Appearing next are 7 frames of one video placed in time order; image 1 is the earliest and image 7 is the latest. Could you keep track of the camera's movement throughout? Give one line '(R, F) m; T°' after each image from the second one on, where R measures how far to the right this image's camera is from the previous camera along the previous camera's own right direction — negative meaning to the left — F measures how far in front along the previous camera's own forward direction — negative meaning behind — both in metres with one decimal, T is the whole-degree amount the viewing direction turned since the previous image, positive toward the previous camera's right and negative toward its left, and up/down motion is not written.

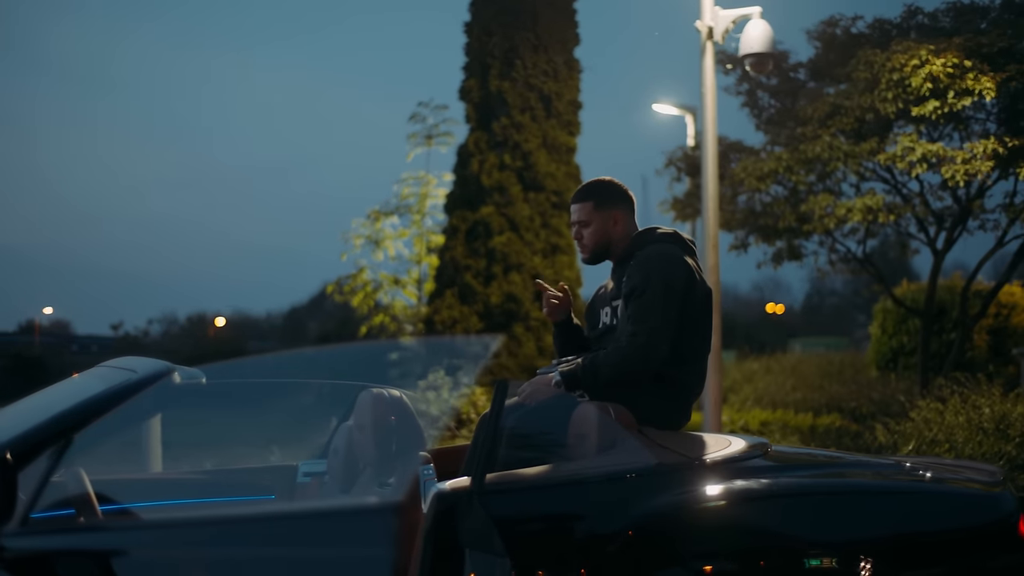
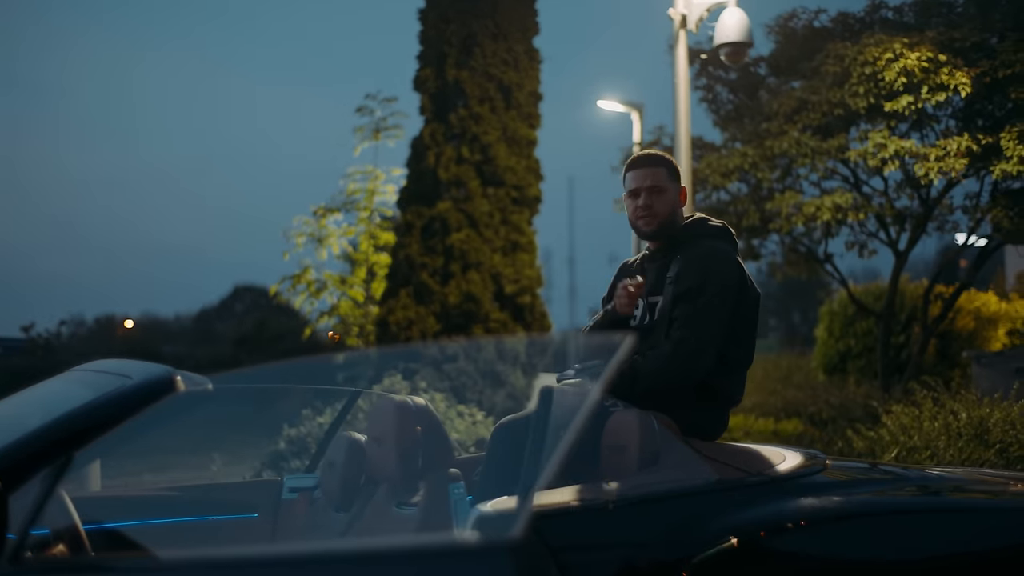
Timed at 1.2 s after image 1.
(-0.4, +0.5) m; +4°
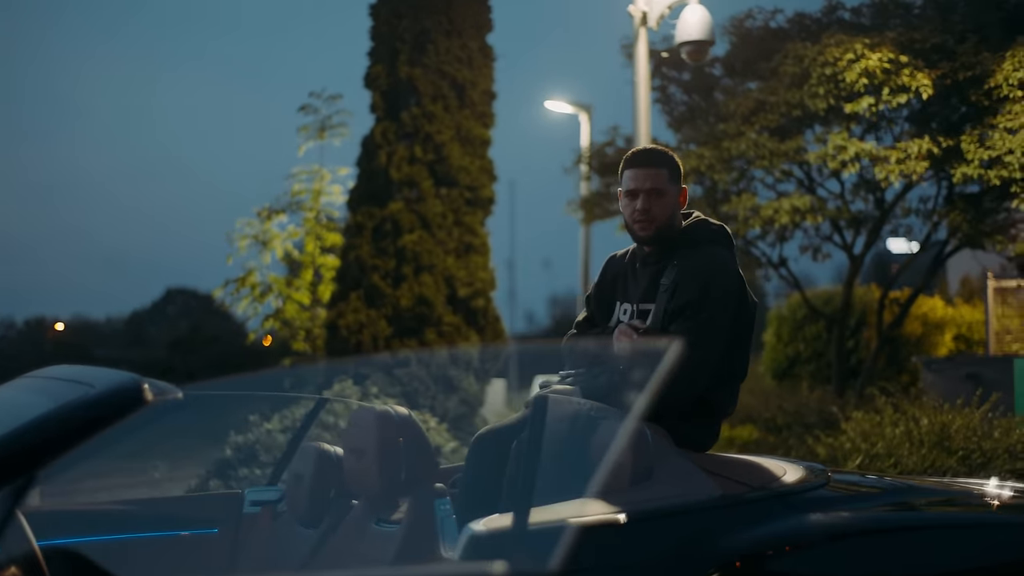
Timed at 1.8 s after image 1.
(-0.1, +0.3) m; +3°
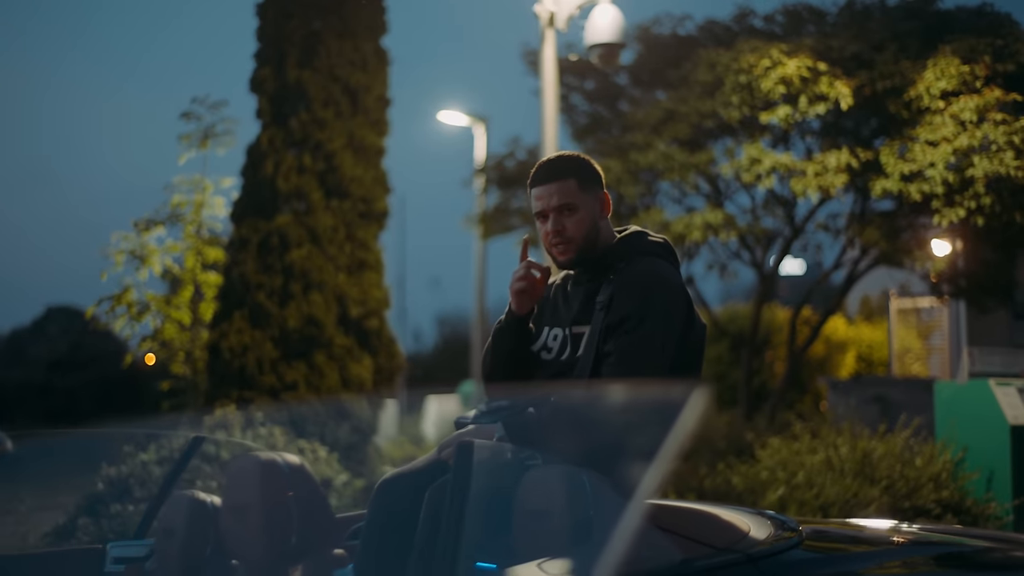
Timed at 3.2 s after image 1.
(-0.1, +0.6) m; +5°
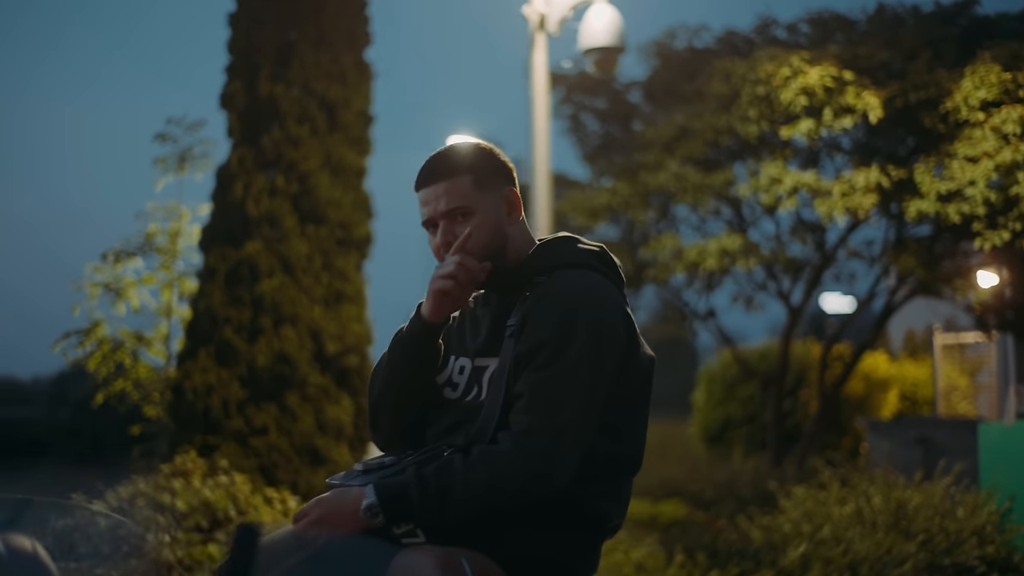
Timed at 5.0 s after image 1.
(+0.4, +0.8) m; -2°
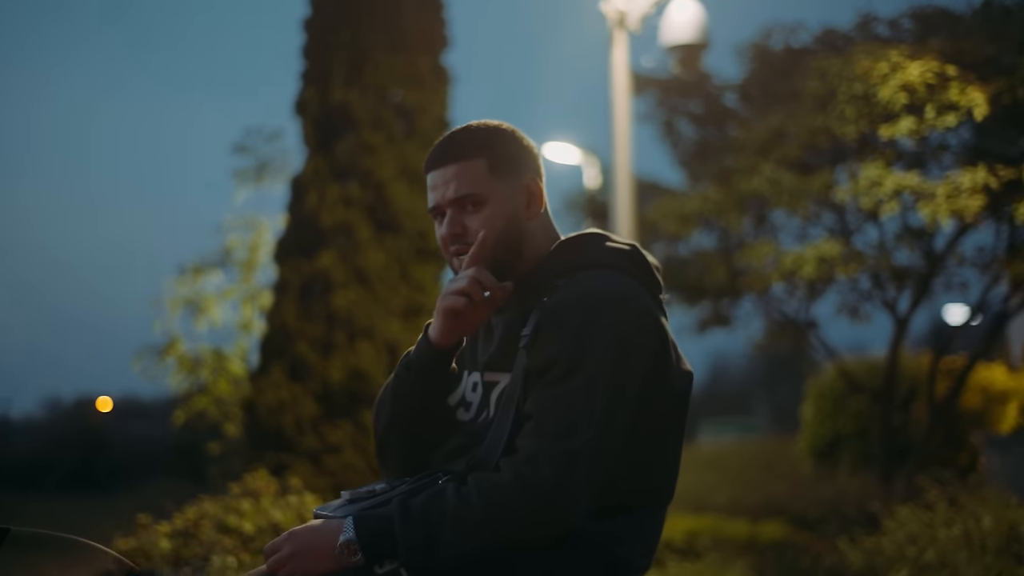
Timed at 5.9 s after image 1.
(+0.2, +0.3) m; -6°
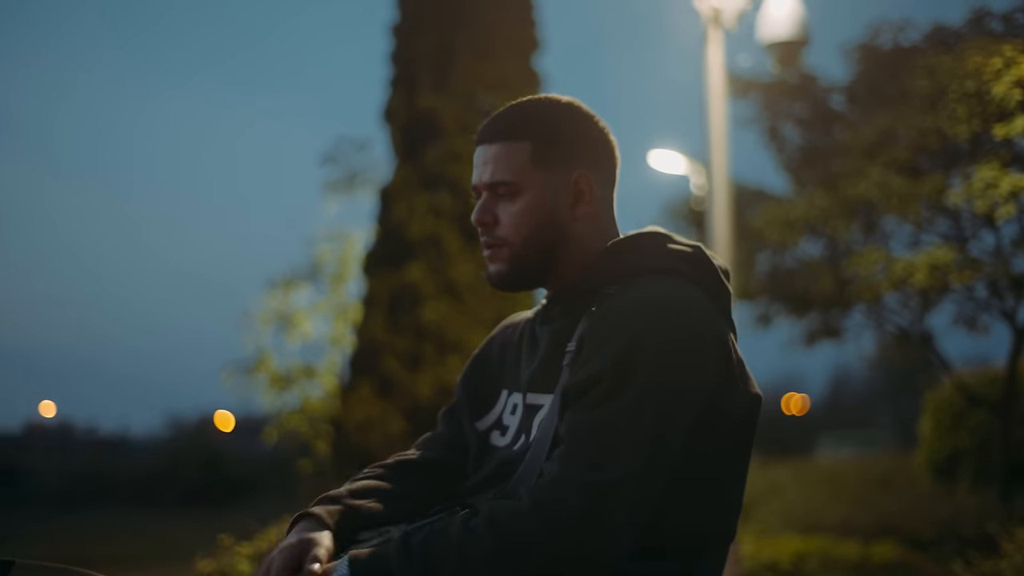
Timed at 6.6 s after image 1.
(+0.1, +0.2) m; -6°
